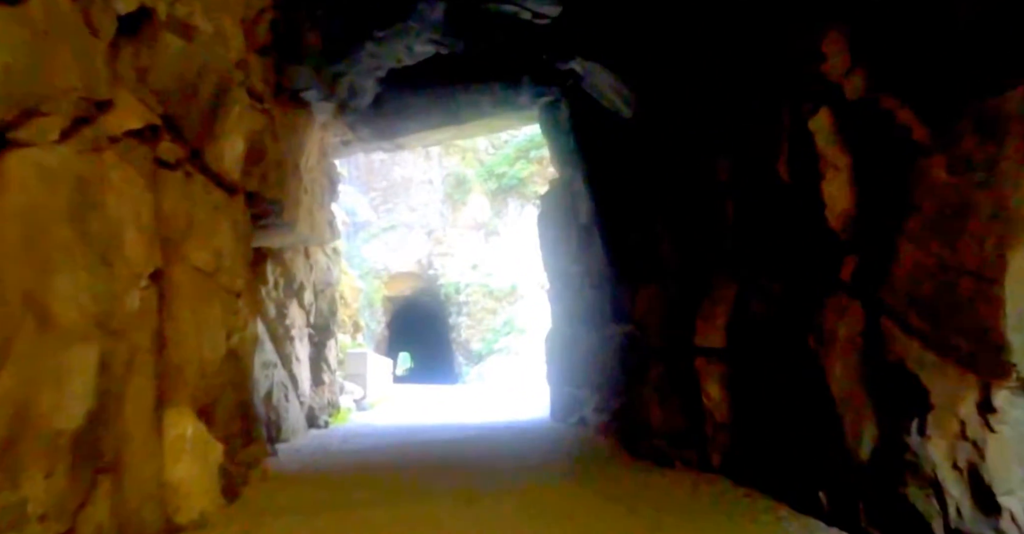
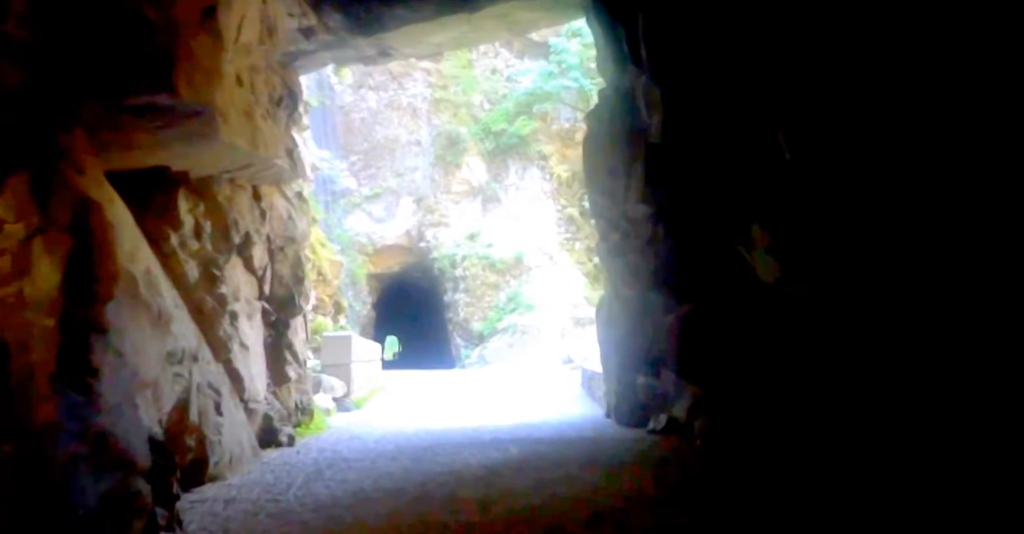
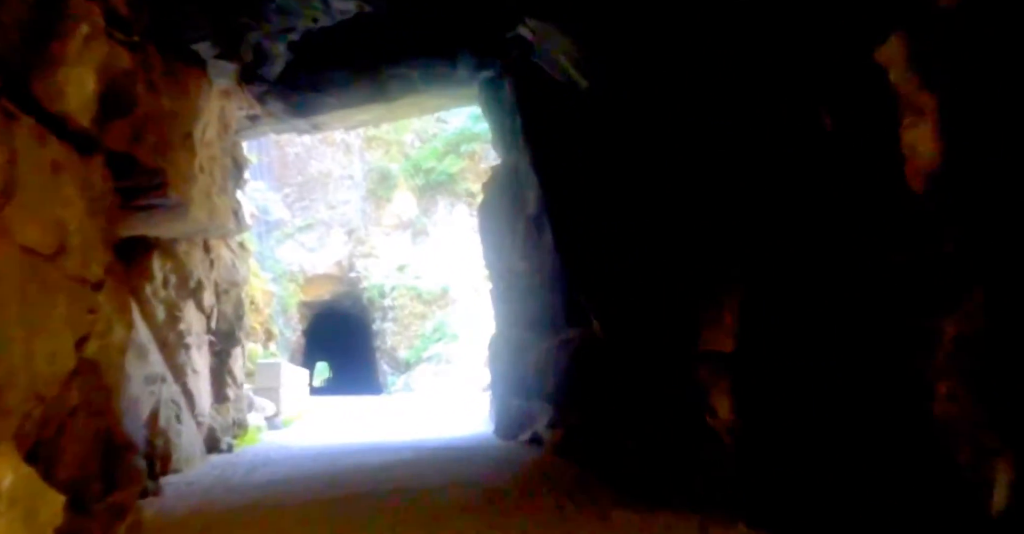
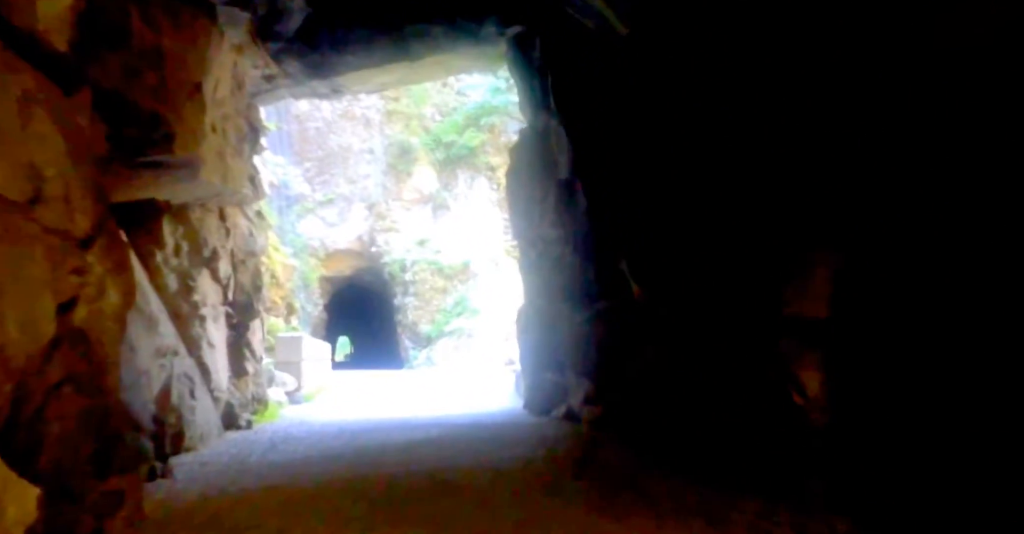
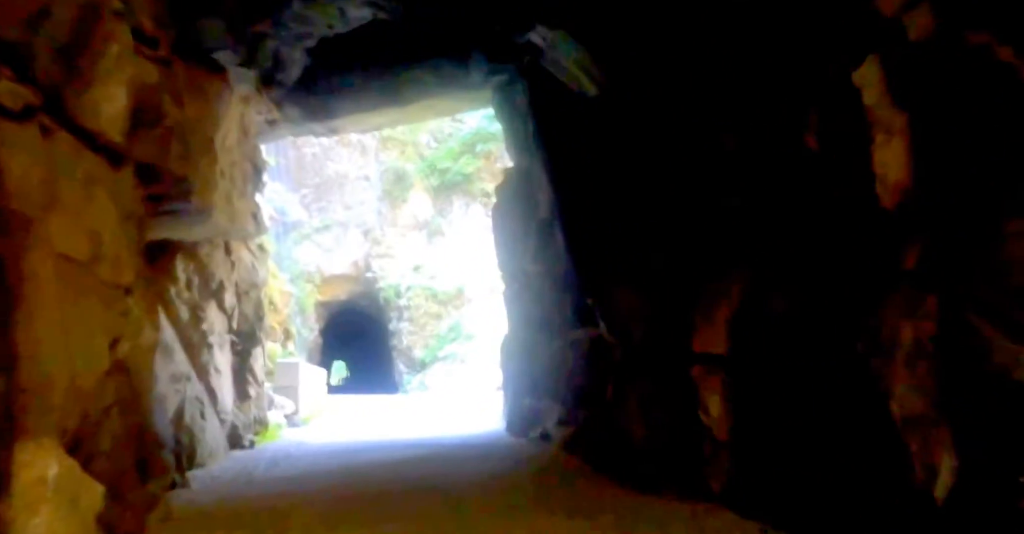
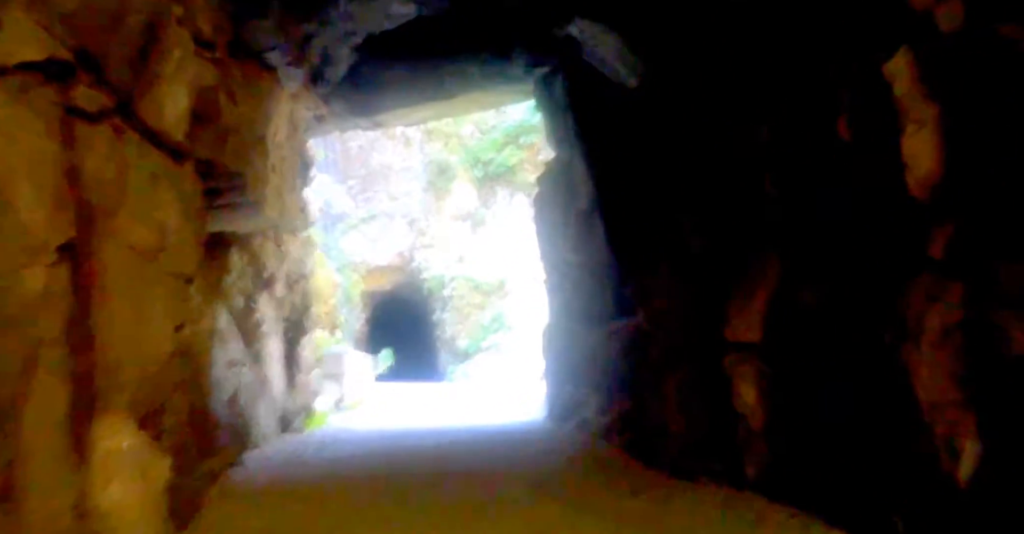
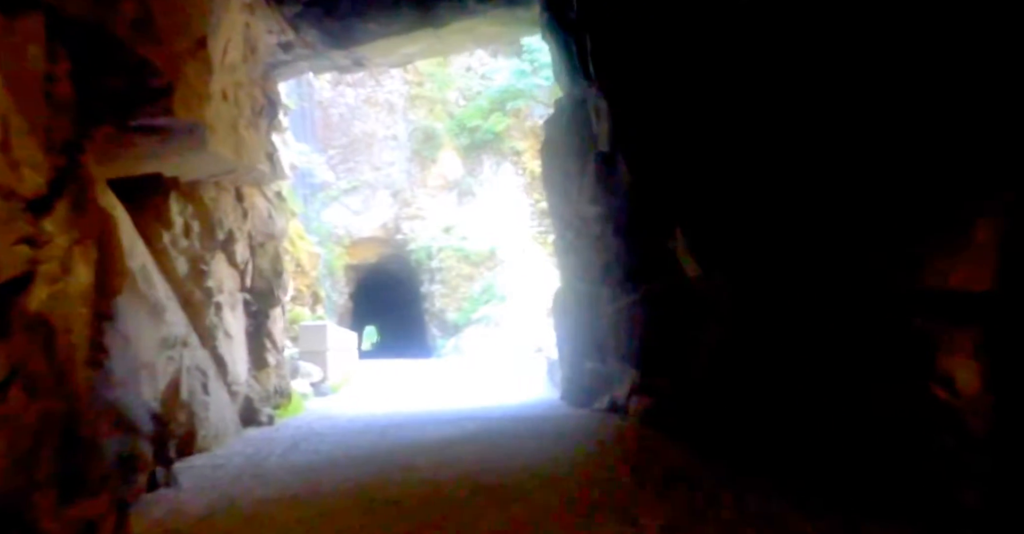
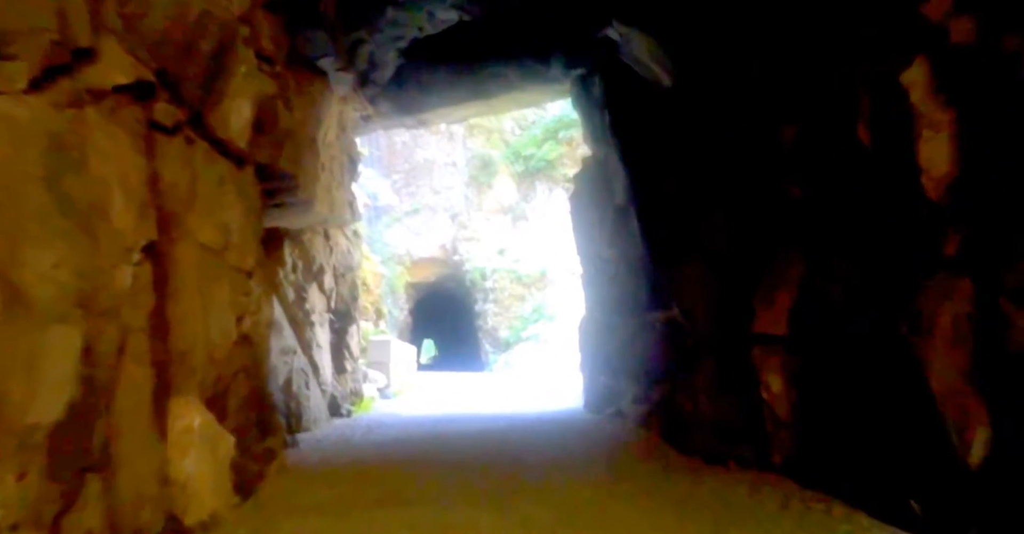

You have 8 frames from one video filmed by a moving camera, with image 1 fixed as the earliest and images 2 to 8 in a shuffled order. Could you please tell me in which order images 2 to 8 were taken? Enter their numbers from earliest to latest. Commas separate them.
8, 6, 5, 3, 4, 7, 2
